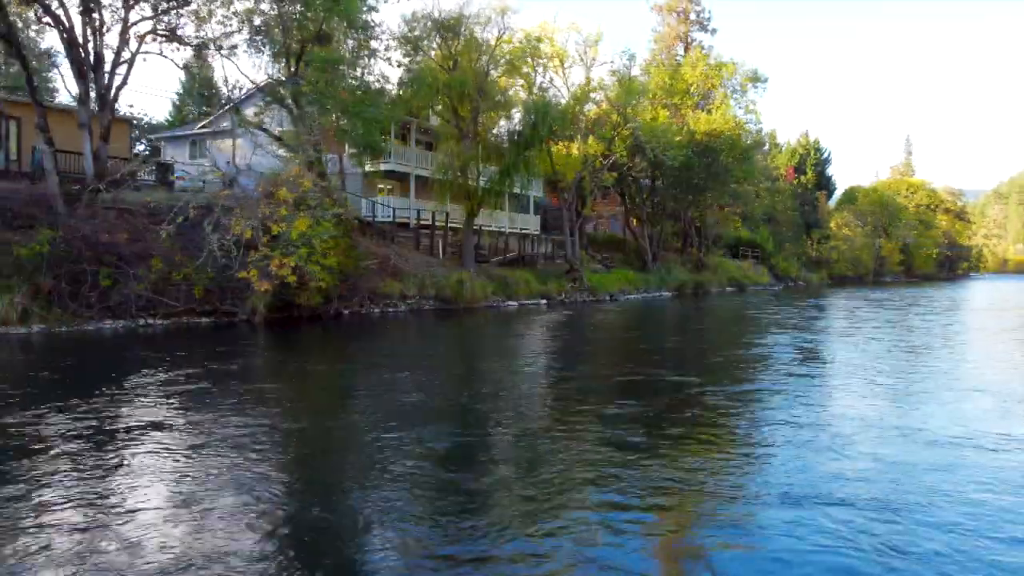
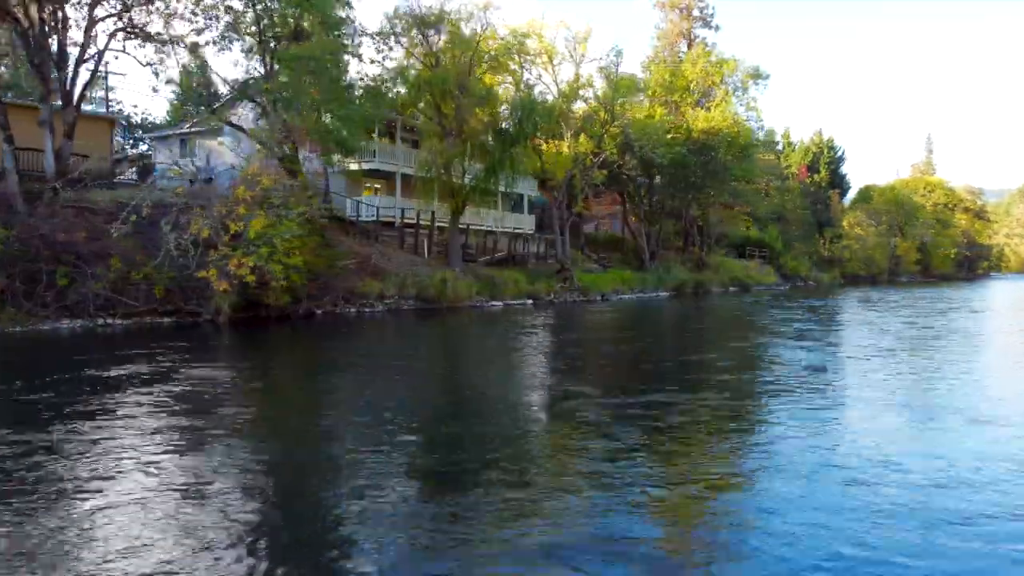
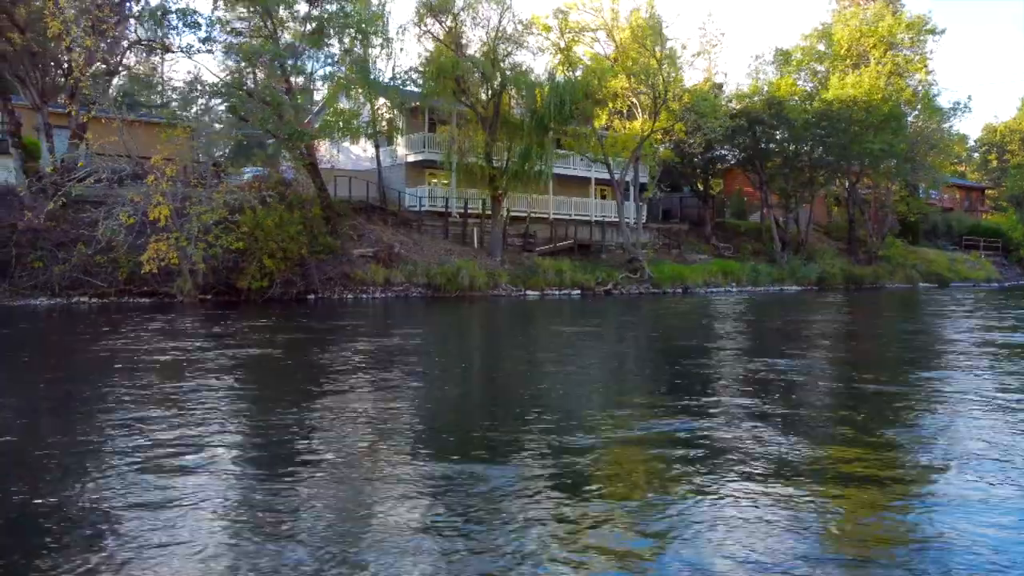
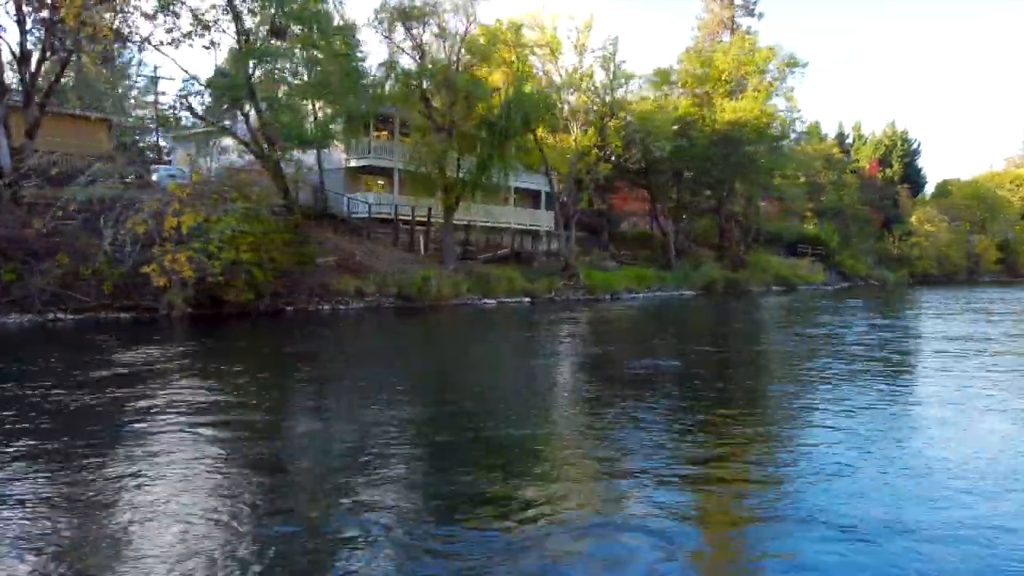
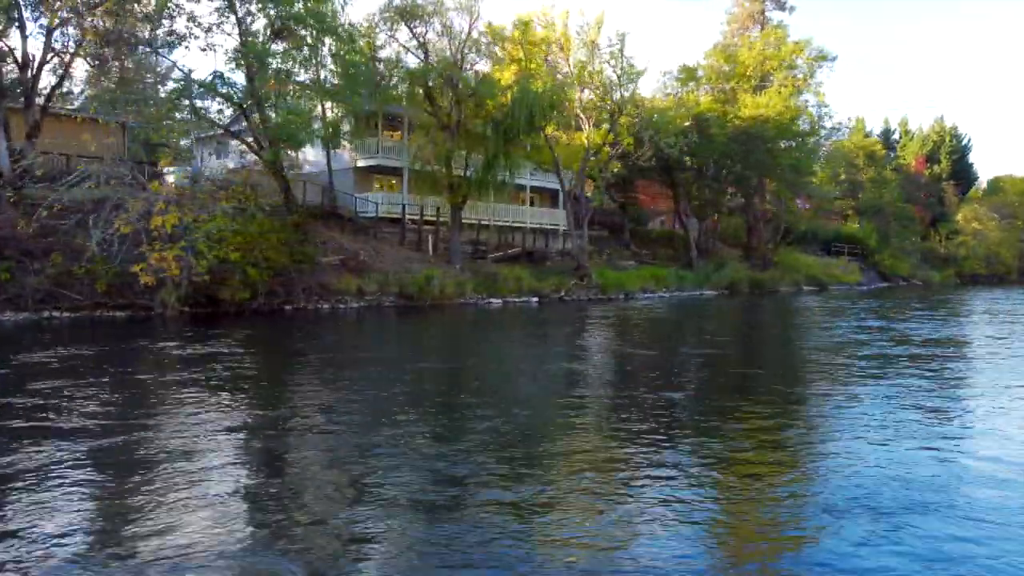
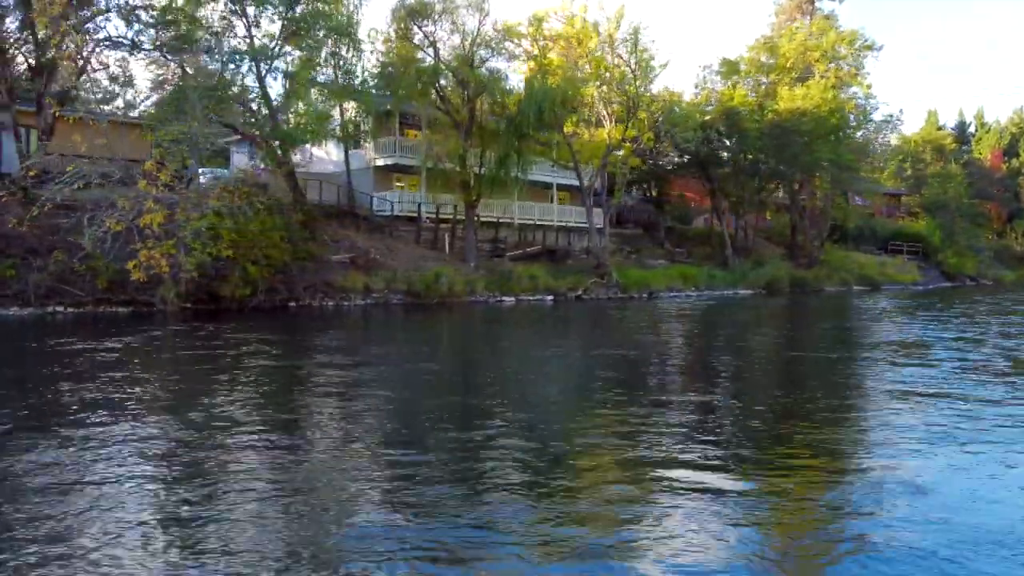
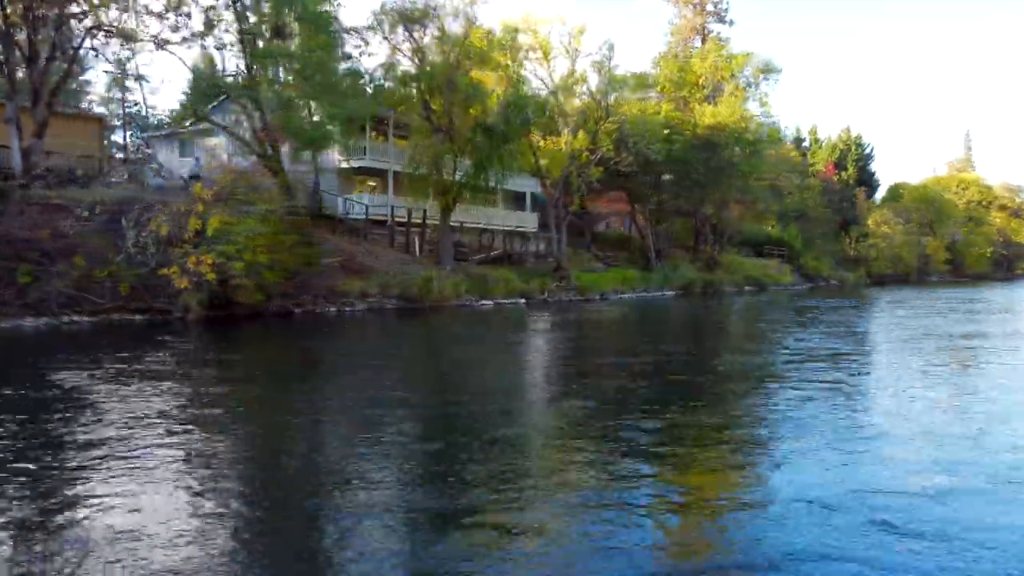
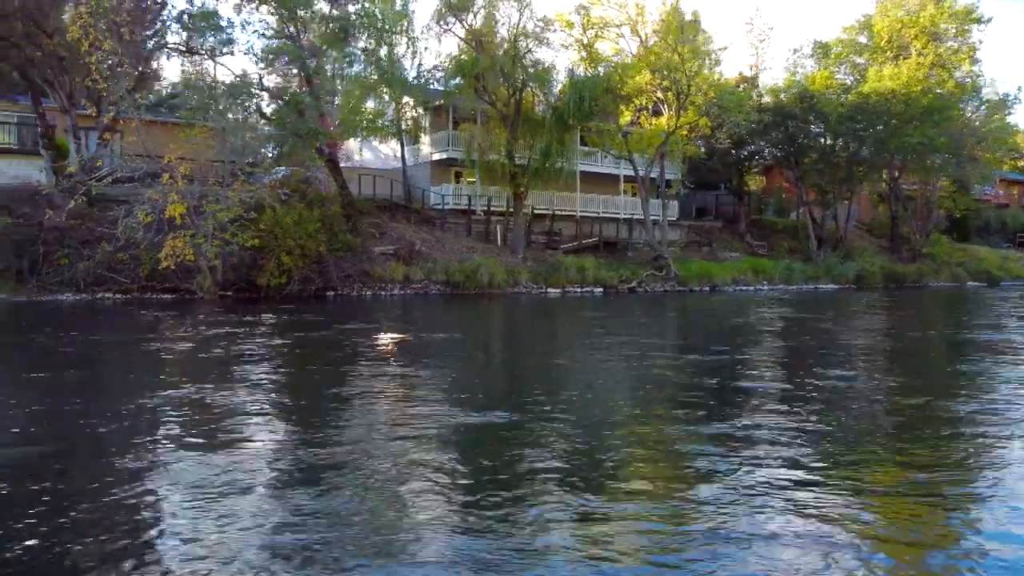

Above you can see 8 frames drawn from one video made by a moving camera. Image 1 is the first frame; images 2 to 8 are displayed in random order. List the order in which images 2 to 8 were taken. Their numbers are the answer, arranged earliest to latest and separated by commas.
2, 7, 4, 5, 6, 3, 8
